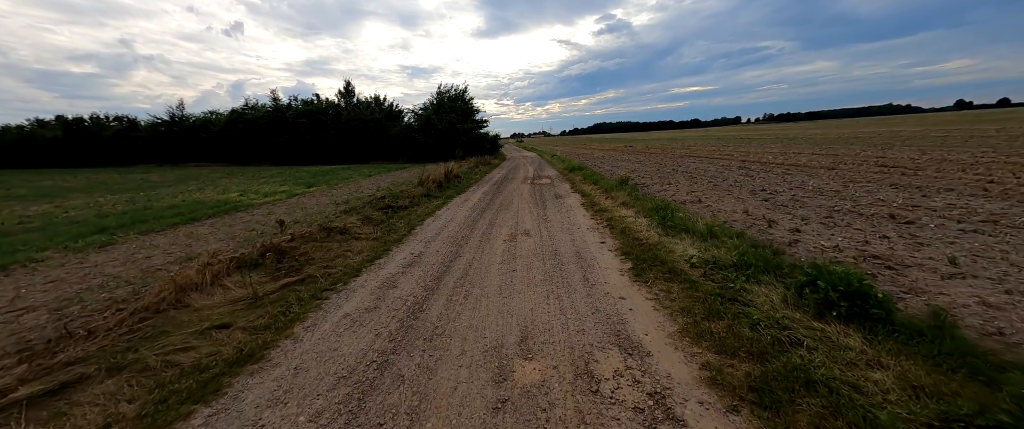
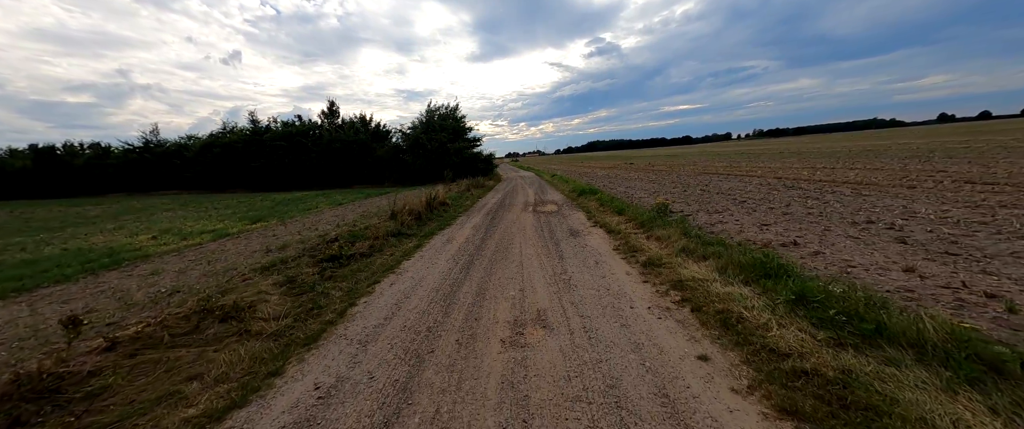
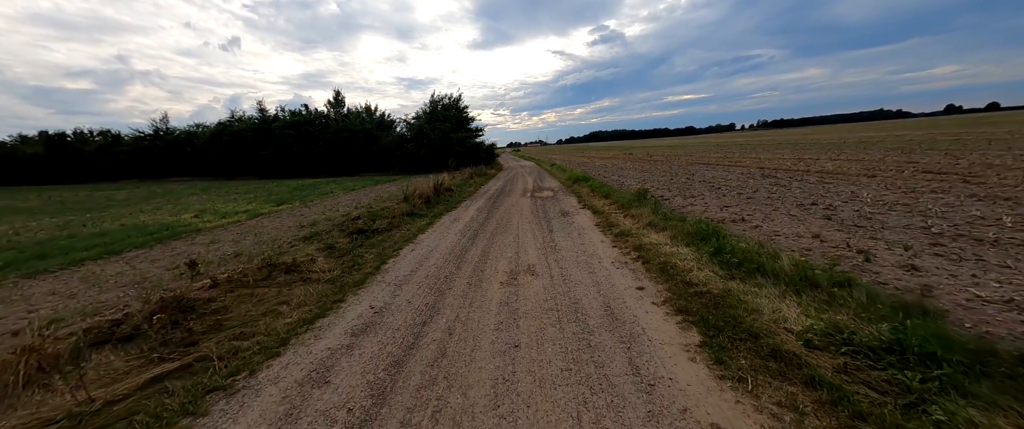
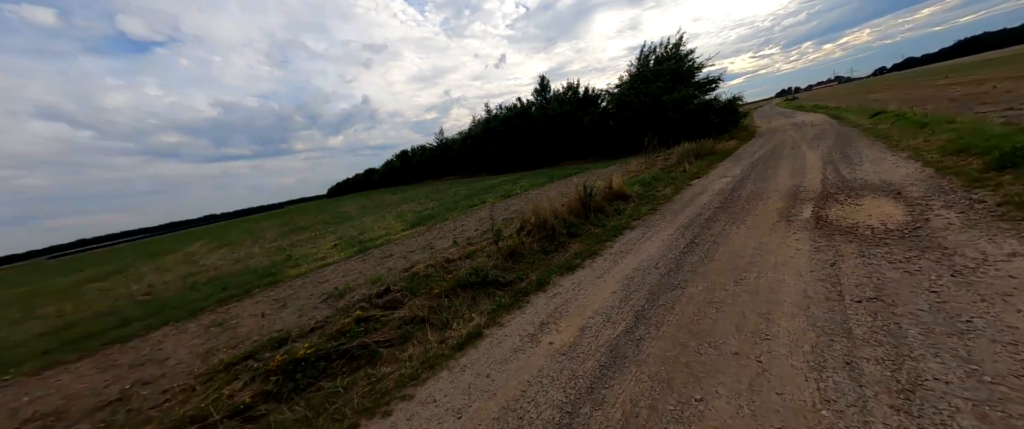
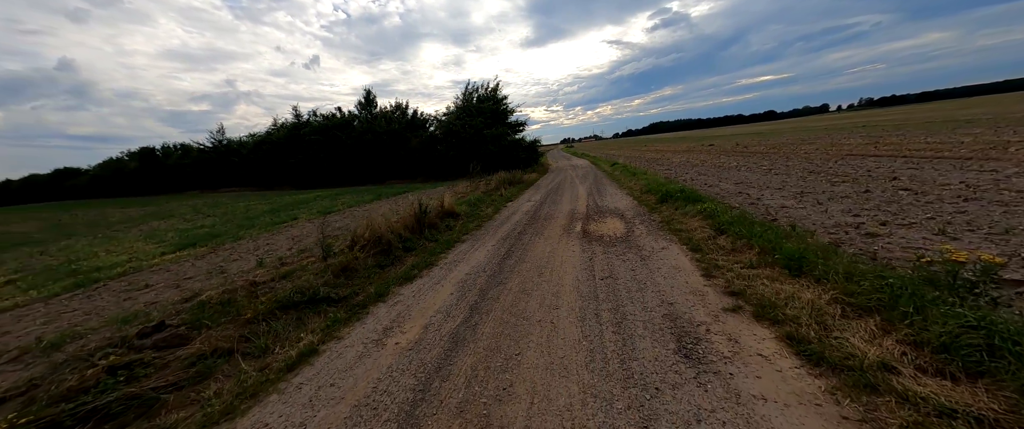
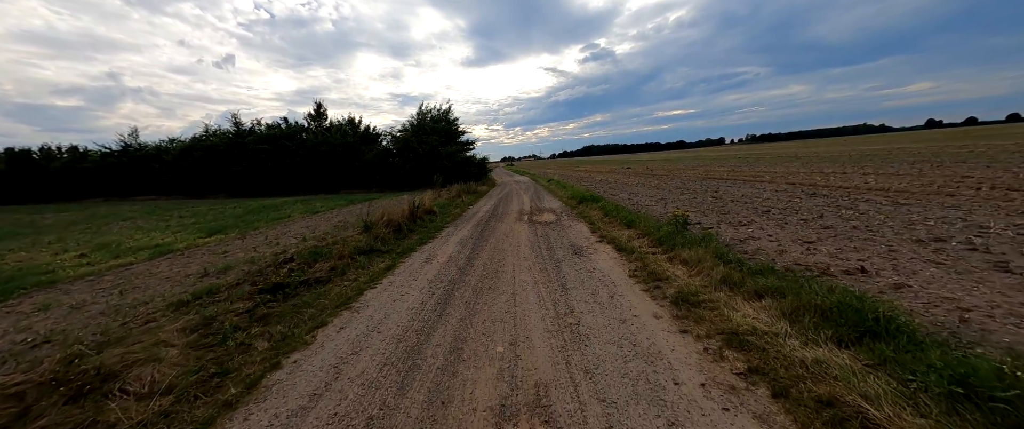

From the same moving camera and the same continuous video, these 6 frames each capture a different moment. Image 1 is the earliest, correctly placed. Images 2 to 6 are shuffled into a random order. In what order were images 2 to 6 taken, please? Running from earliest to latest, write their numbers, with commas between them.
3, 2, 6, 5, 4
